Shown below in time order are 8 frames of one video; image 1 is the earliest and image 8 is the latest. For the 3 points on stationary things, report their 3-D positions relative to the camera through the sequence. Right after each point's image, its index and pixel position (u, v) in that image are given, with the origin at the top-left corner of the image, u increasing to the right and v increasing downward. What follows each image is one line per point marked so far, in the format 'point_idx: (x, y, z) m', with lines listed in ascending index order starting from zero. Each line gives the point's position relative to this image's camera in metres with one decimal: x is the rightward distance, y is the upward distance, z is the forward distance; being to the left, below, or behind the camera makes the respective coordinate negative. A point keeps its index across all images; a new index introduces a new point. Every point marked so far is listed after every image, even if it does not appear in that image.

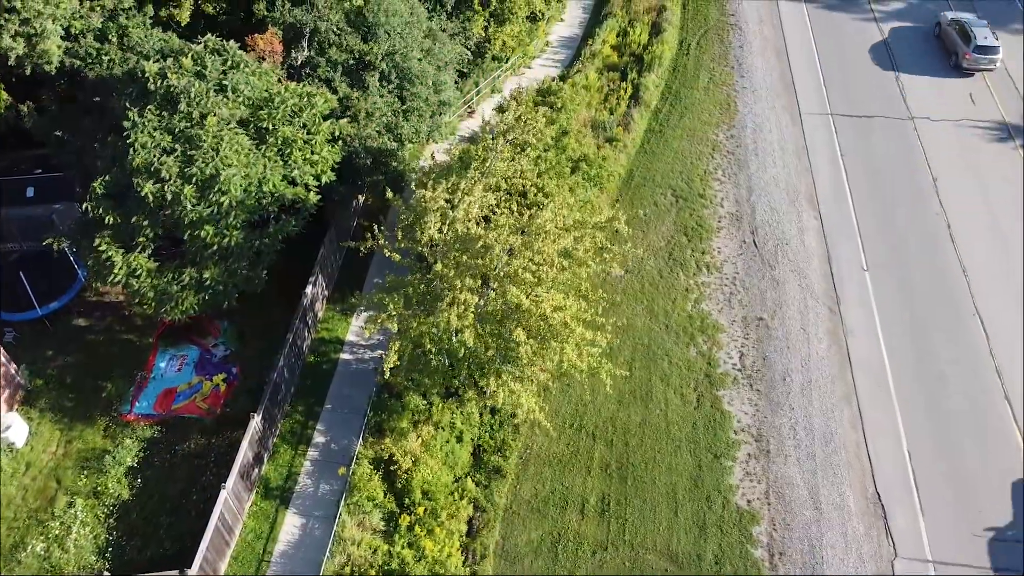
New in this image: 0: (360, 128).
0: (-4.1, +4.3, +16.8) m
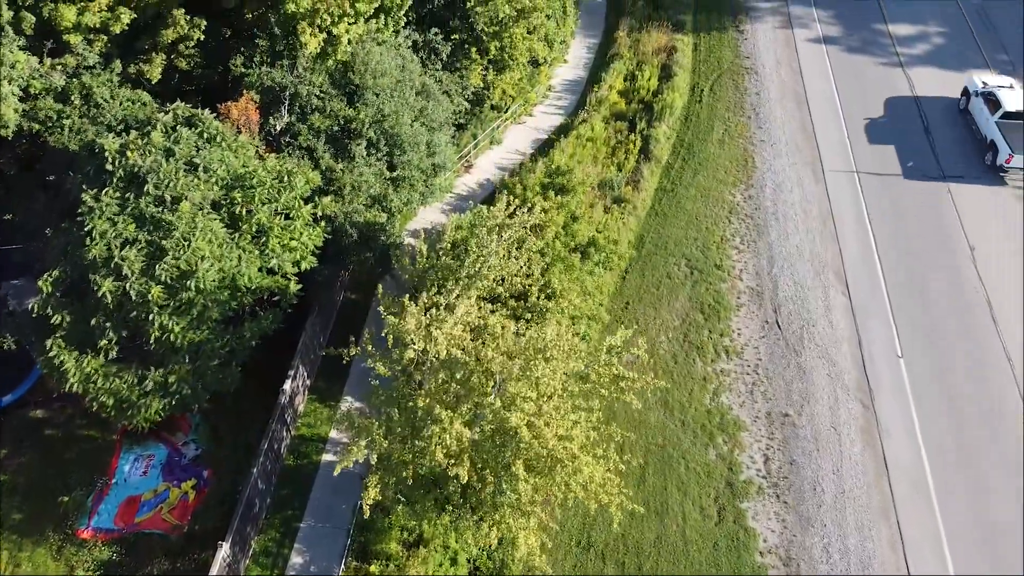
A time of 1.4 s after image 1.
0: (-4.1, +2.0, +15.3) m
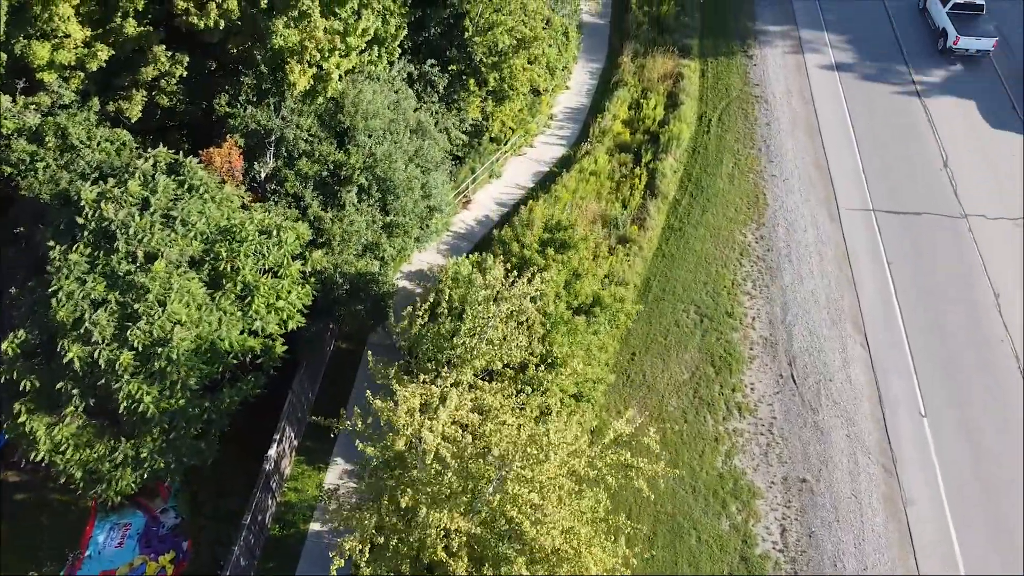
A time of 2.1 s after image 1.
0: (-4.1, +0.7, +14.4) m
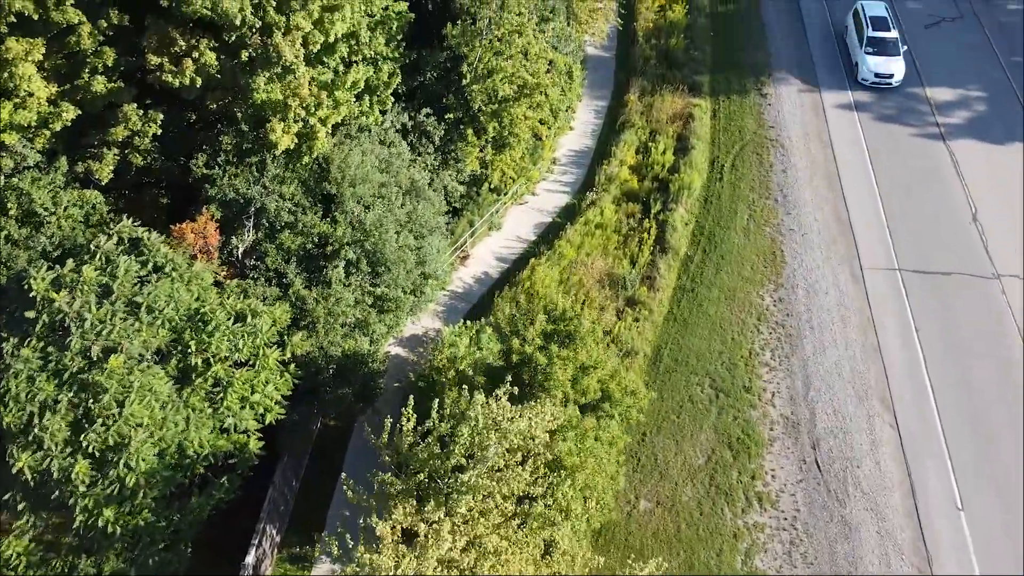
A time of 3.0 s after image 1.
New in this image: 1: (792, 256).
0: (-4.0, -1.1, +13.2) m
1: (+8.0, +0.9, +17.8) m
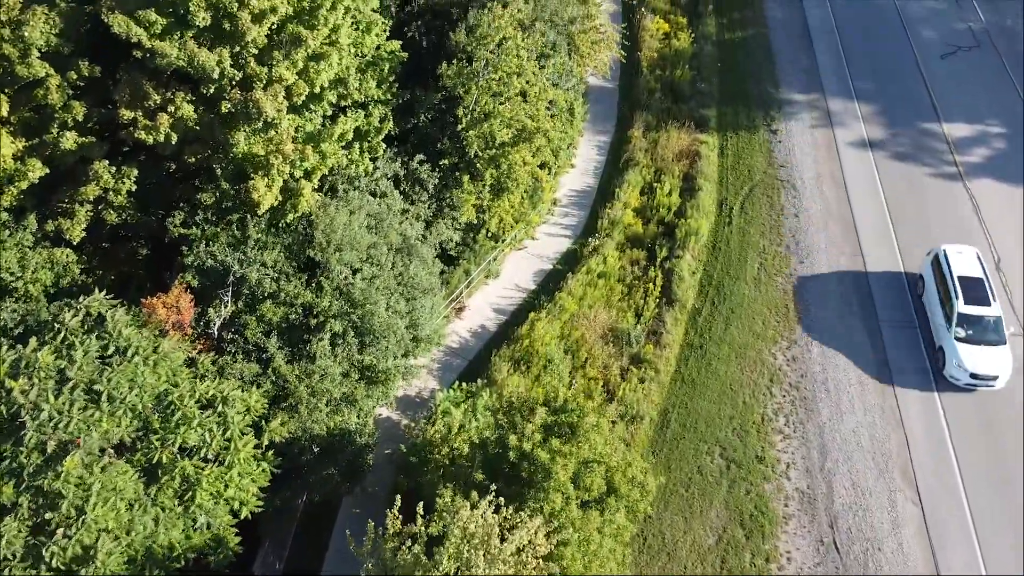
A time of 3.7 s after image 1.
0: (-4.1, -2.5, +12.3) m
1: (+8.0, -0.6, +16.8) m
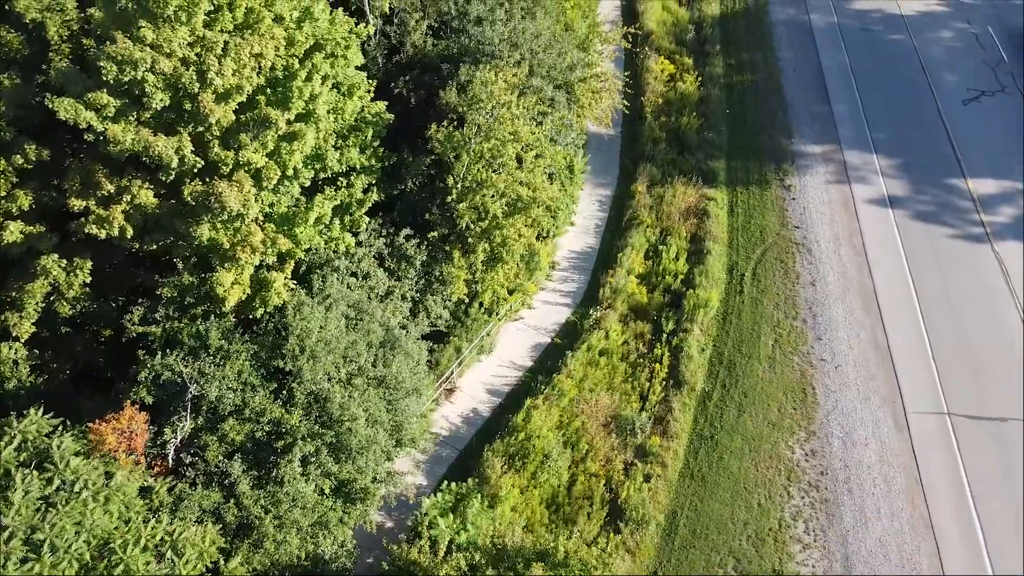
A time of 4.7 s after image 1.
0: (-4.2, -4.6, +11.0) m
1: (+7.8, -2.7, +15.5) m
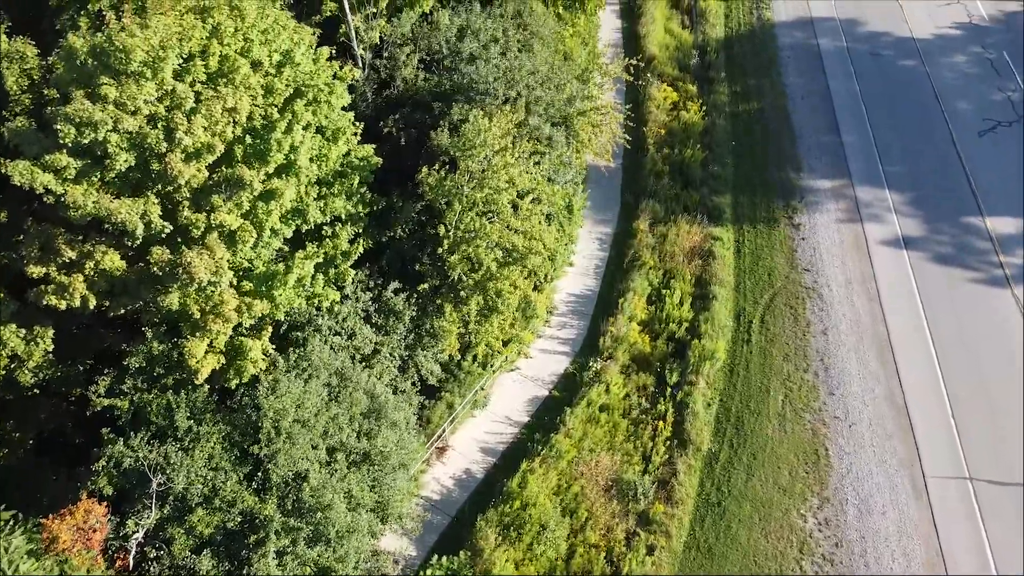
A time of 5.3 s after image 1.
0: (-4.4, -5.9, +10.1) m
1: (+7.7, -4.0, +14.7) m
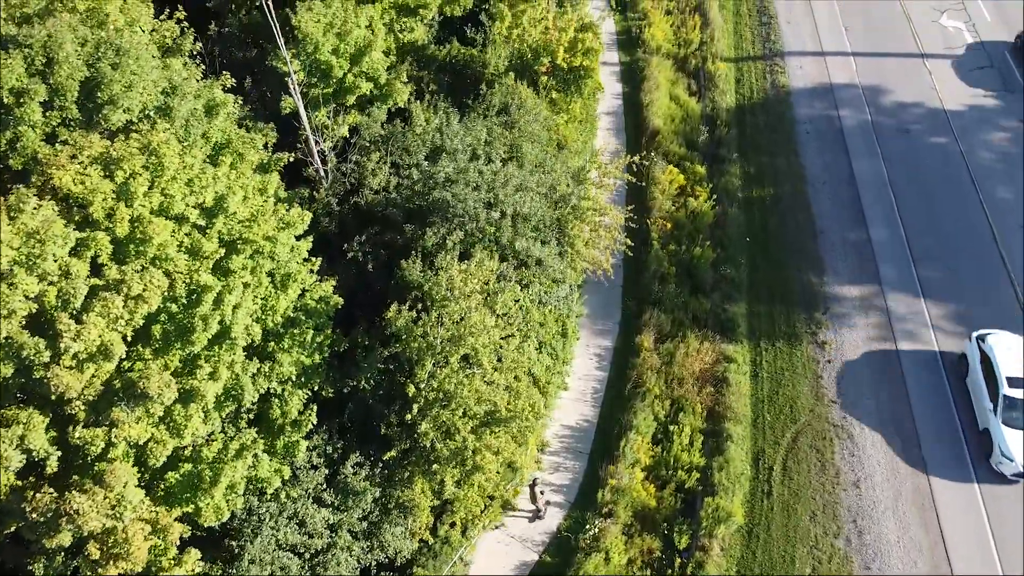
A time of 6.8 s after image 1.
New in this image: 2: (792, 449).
0: (-4.7, -9.3, +7.9) m
1: (+7.4, -7.3, +12.5) m
2: (+6.8, -3.9, +15.0) m
